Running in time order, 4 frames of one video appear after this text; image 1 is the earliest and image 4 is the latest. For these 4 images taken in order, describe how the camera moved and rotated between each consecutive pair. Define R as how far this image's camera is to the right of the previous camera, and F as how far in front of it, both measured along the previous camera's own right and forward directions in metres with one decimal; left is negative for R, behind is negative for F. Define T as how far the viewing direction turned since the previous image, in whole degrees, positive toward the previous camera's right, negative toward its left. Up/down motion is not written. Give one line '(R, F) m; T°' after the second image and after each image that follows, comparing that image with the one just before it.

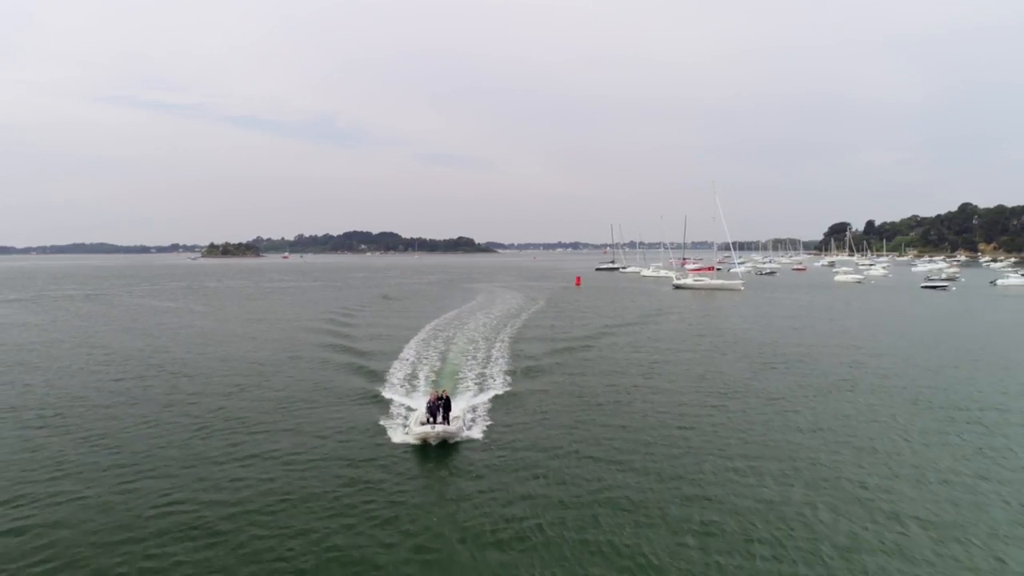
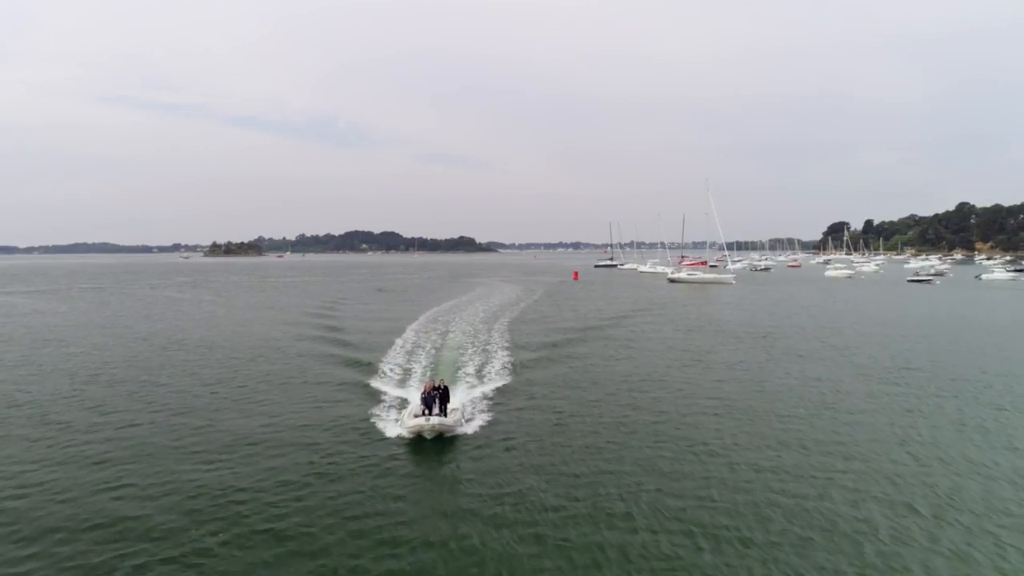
(+0.7, -3.7) m; 0°
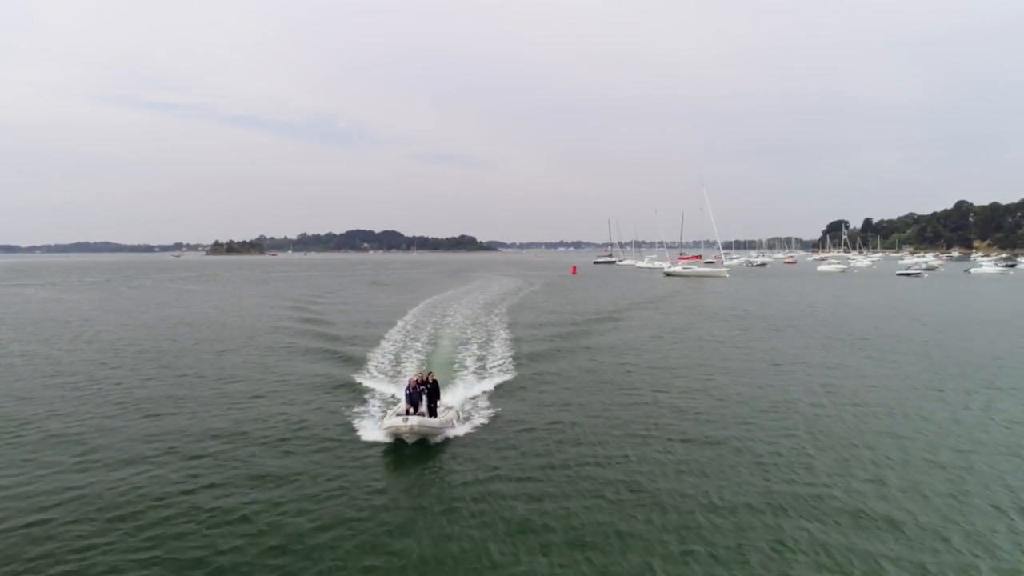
(+0.4, -2.8) m; 0°
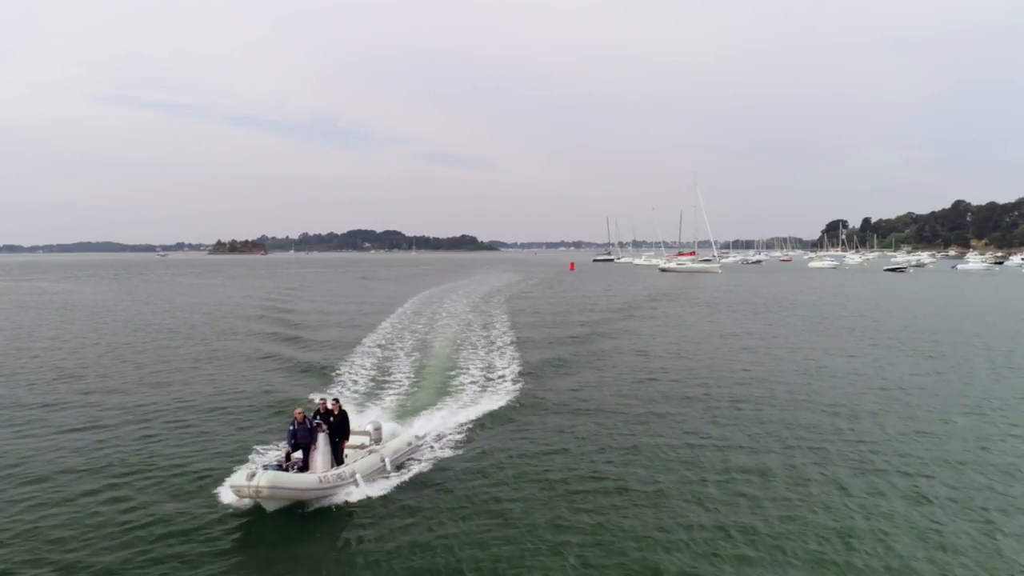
(+0.8, -2.9) m; 0°
